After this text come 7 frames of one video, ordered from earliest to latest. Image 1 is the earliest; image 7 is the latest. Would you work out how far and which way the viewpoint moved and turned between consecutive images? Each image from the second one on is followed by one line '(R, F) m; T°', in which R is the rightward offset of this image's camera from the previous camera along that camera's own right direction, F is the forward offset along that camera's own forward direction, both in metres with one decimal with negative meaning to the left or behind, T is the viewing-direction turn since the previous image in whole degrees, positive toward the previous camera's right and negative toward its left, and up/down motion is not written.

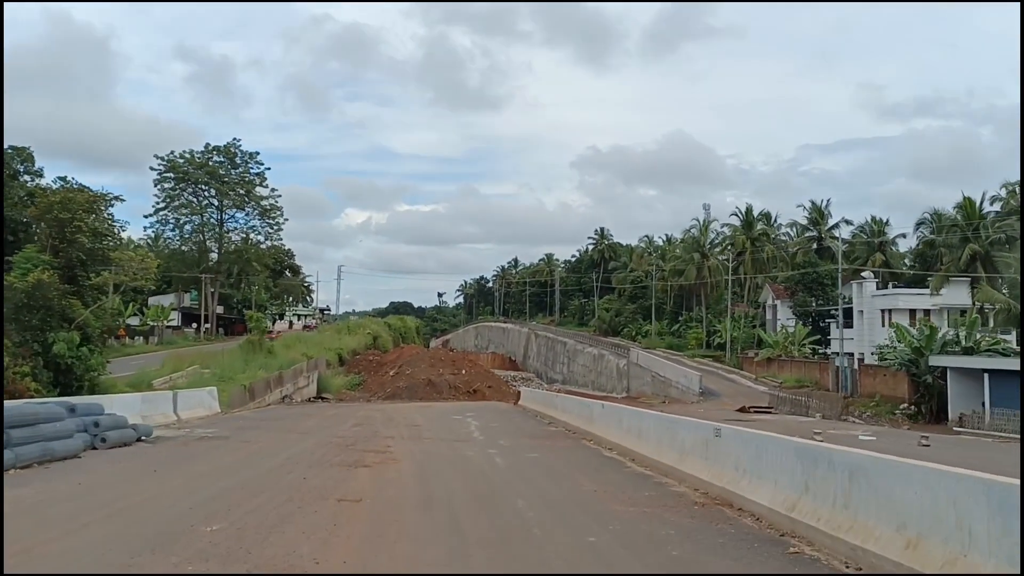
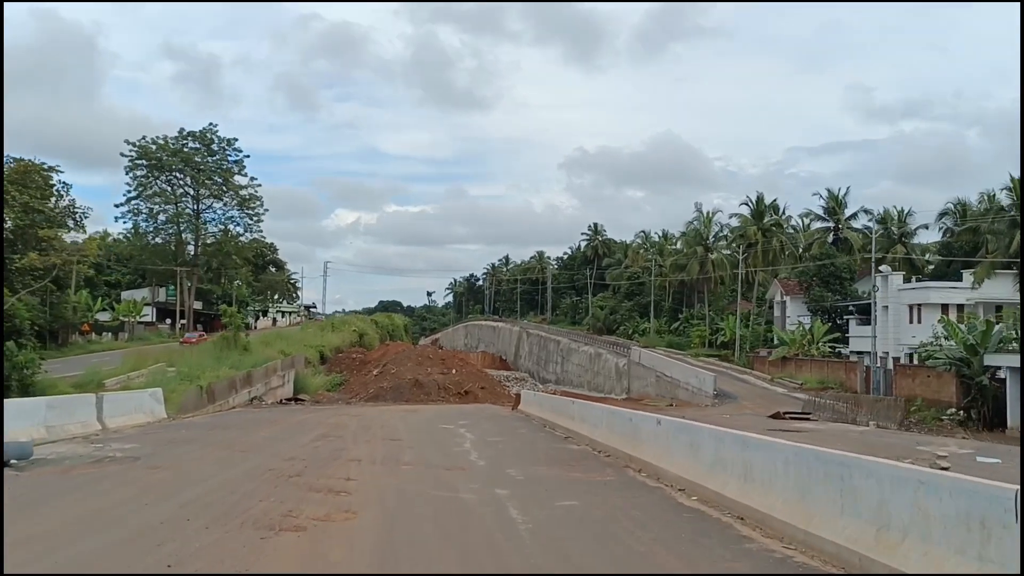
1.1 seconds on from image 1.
(-0.2, +4.2) m; +1°
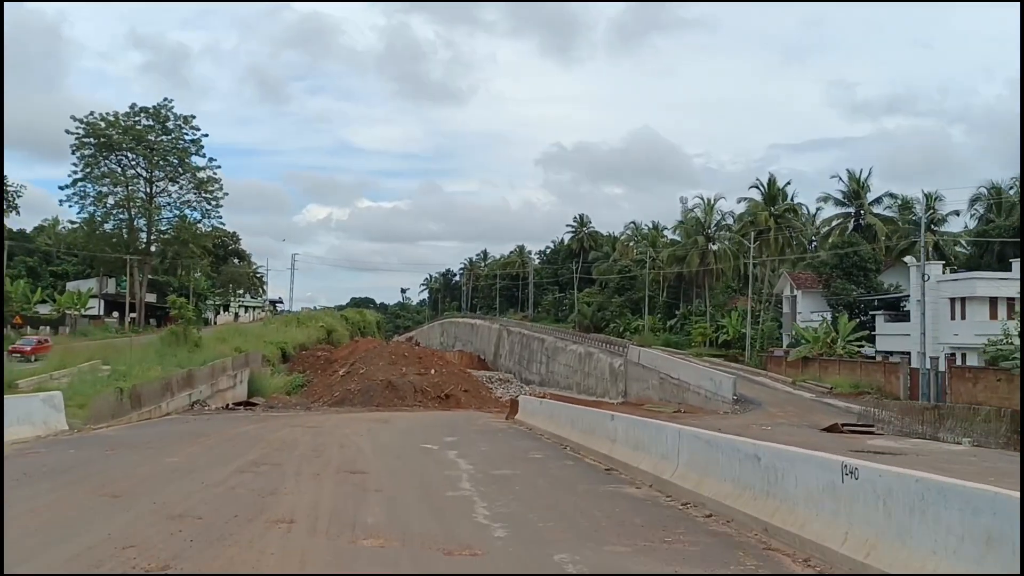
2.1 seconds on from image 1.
(-0.5, +5.5) m; +1°
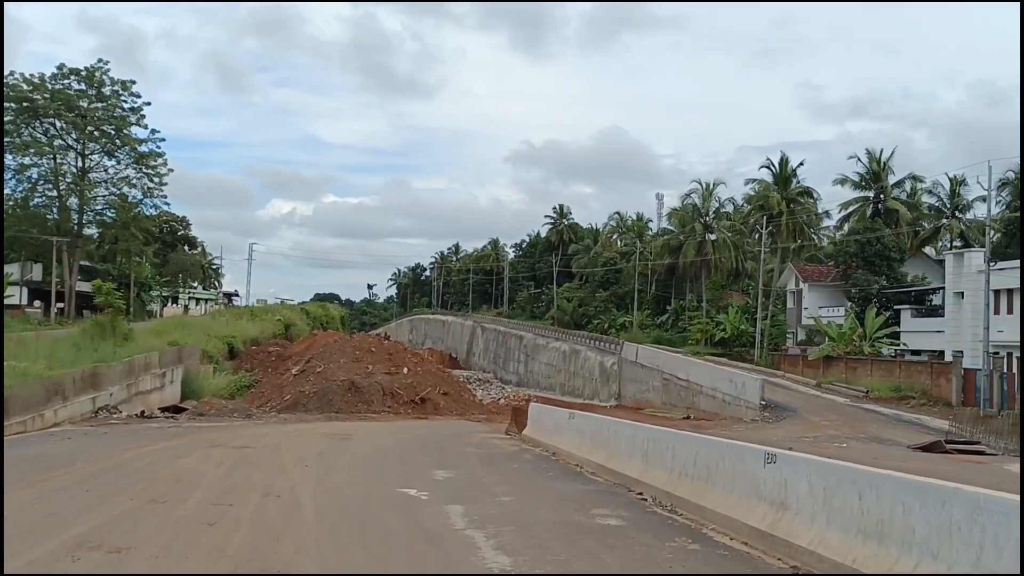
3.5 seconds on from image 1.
(-0.6, +5.9) m; +2°
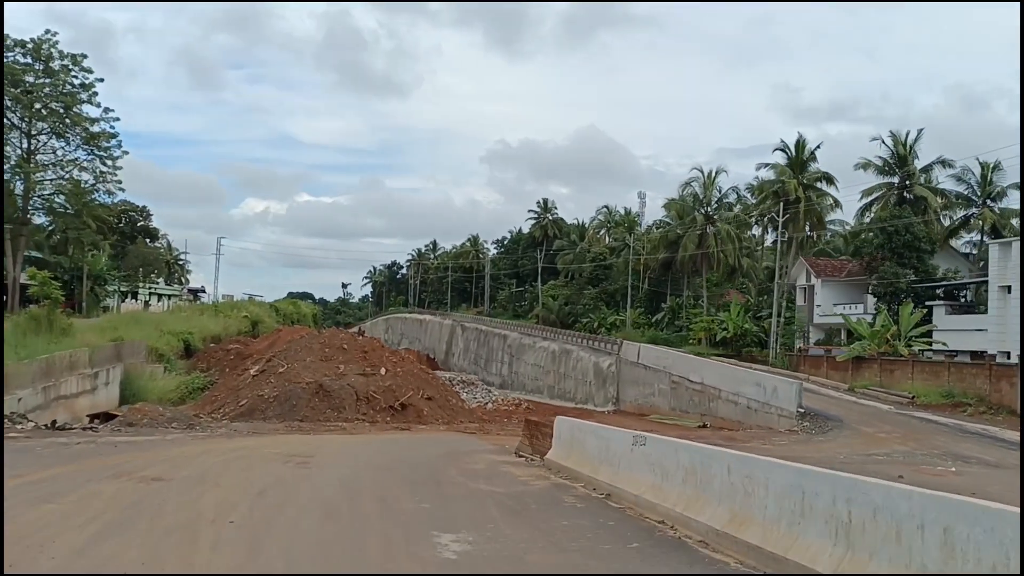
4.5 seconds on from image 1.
(-0.5, +4.3) m; +1°
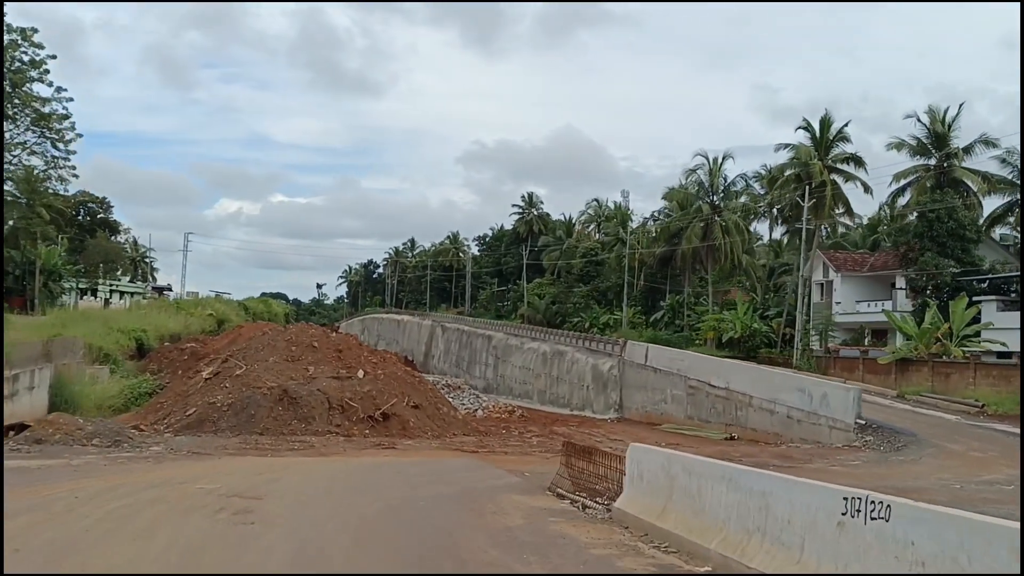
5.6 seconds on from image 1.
(-0.6, +4.2) m; +1°
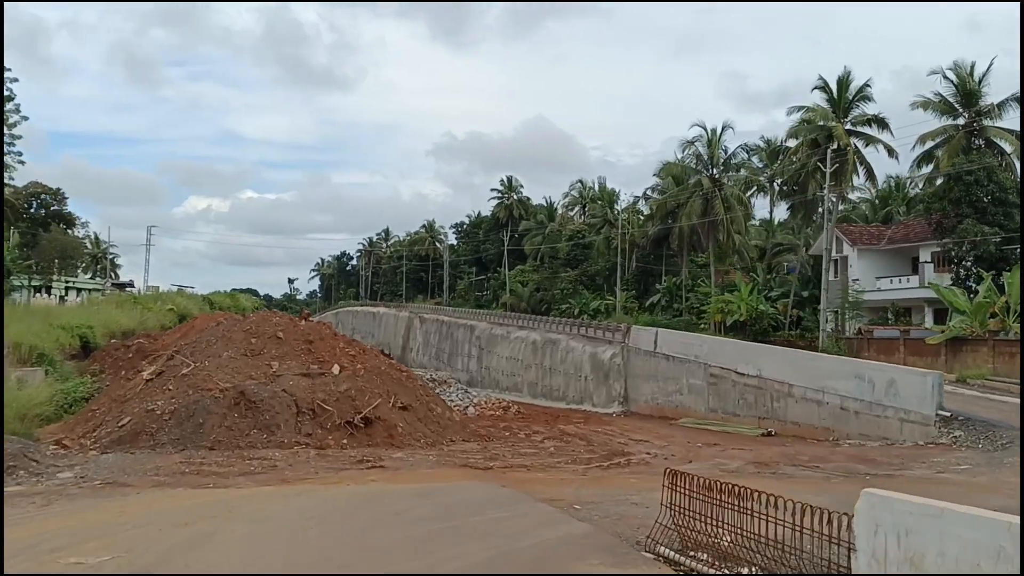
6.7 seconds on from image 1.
(-0.6, +3.8) m; +1°
